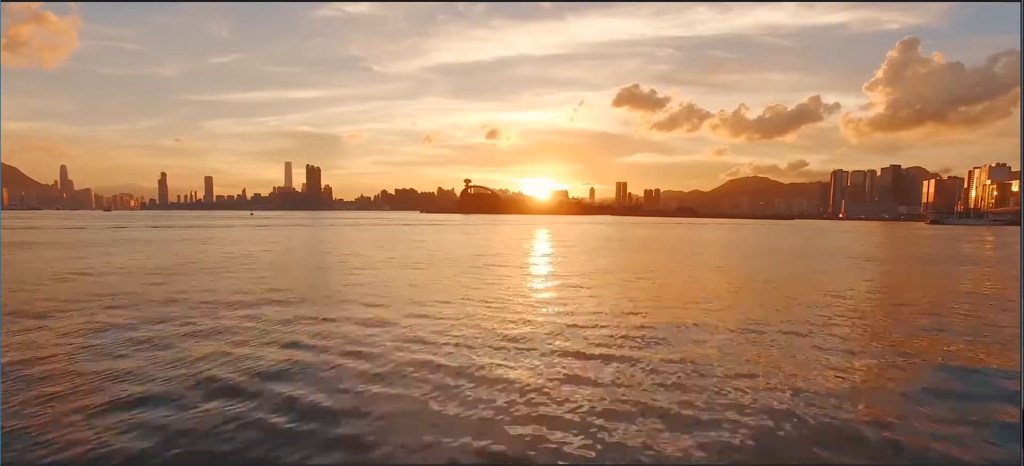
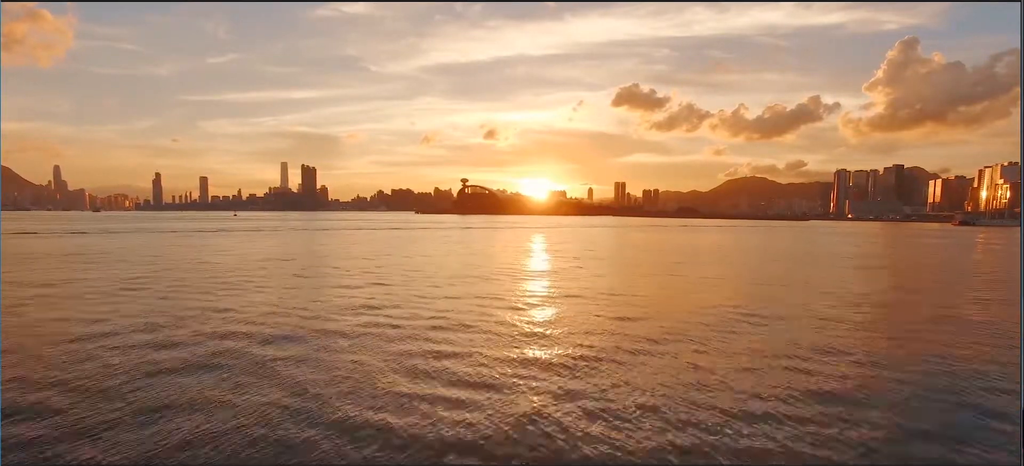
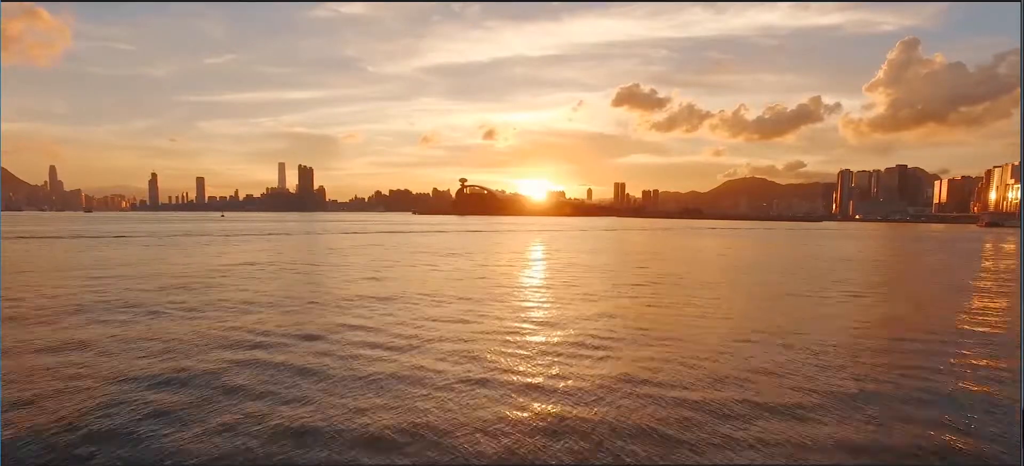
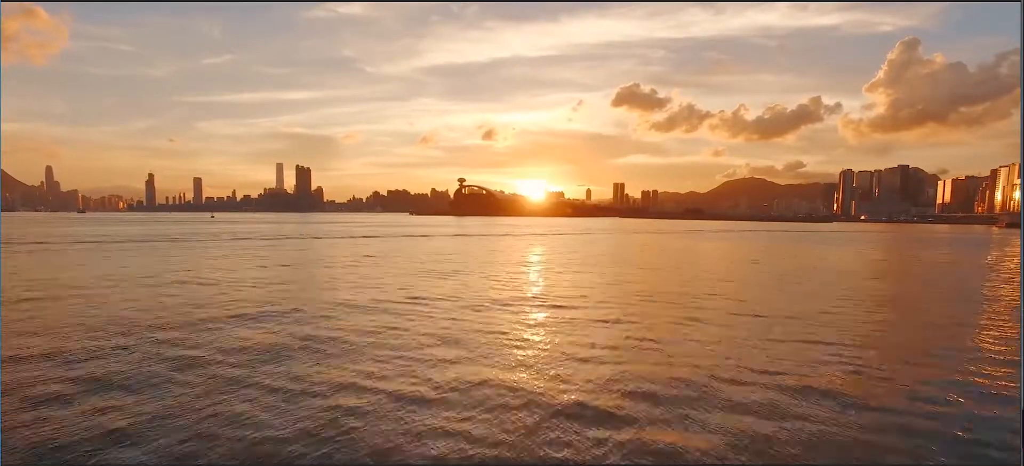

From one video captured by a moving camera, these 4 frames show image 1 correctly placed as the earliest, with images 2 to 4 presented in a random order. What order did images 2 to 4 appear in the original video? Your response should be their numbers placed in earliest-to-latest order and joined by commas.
2, 3, 4
